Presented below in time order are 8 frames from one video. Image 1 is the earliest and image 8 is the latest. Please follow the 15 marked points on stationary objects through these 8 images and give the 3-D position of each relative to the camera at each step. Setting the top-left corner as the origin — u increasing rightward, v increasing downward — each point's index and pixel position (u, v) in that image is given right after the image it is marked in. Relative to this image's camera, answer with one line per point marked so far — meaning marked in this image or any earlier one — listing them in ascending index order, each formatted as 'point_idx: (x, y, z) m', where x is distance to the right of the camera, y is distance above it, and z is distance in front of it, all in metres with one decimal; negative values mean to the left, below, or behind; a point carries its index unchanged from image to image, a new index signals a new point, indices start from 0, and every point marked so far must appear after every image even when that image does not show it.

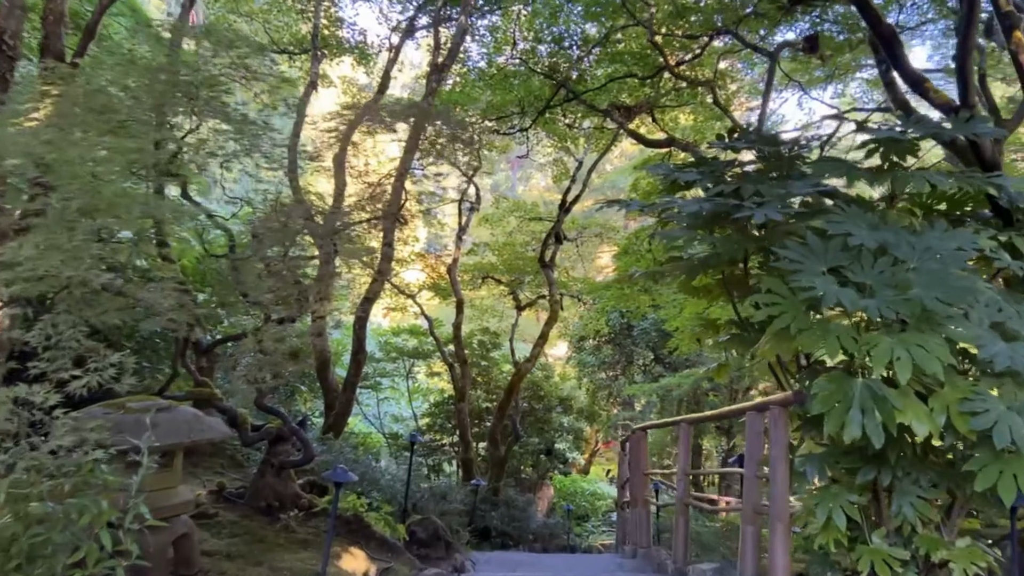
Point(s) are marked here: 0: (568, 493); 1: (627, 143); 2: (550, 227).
0: (+0.6, -2.1, +8.0) m
1: (+1.3, +1.6, +8.5) m
2: (+0.3, +0.5, +7.1) m
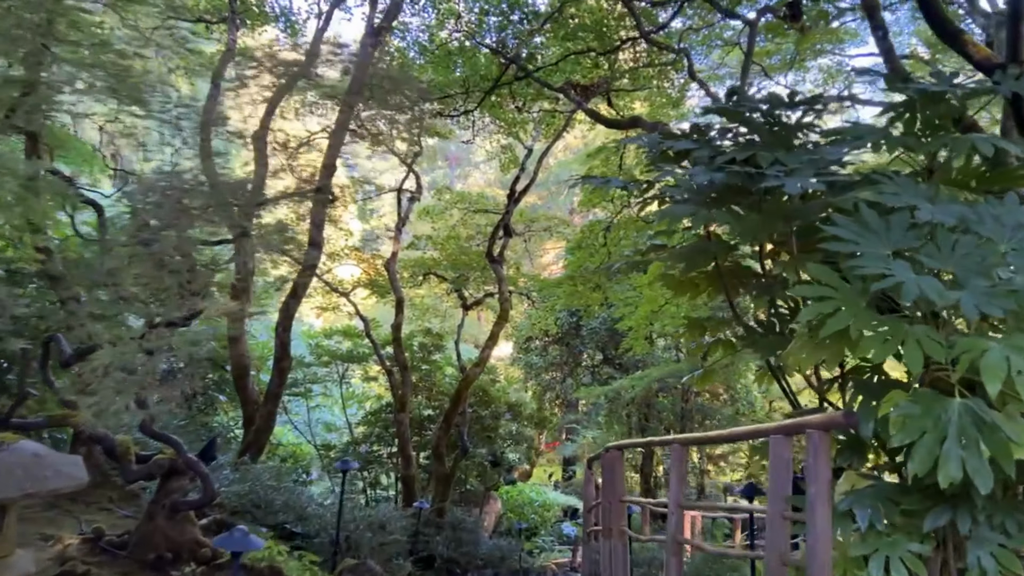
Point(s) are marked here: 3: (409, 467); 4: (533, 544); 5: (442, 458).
0: (0.0, -2.1, +7.4) m
1: (+0.7, +1.6, +8.1) m
2: (-0.1, +0.6, +6.5) m
3: (-0.7, -1.2, +5.3) m
4: (+0.2, -2.2, +6.7) m
5: (-0.5, -1.2, +5.4) m
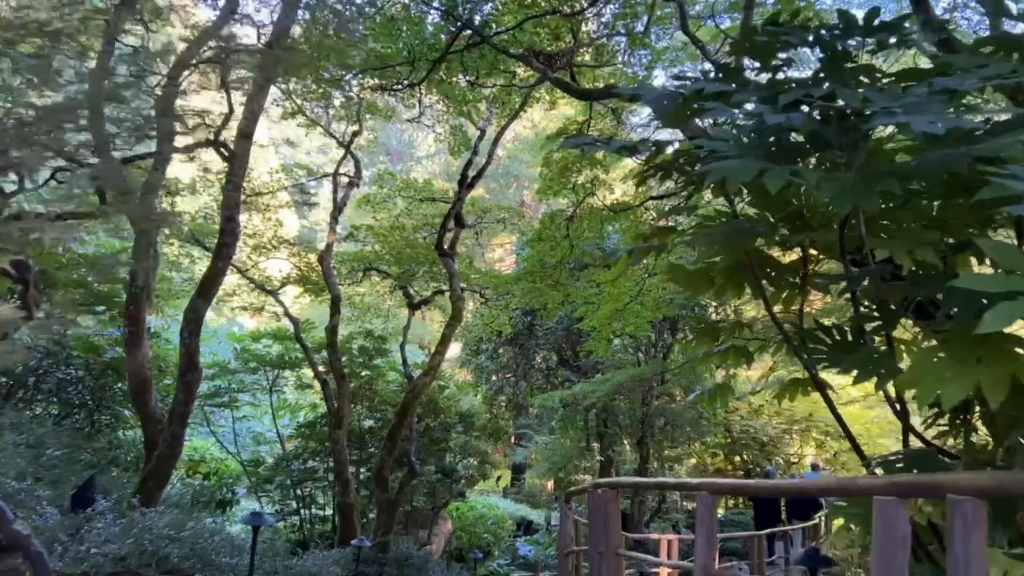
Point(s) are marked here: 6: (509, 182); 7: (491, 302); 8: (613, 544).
0: (-0.4, -2.0, +6.8) m
1: (+0.2, +1.6, +7.5) m
2: (-0.5, +0.6, +5.9) m
3: (-1.0, -1.2, +4.6) m
4: (-0.2, -2.2, +6.1) m
5: (-0.8, -1.2, +4.8) m
6: (0.0, +1.2, +9.0) m
7: (-0.2, -0.1, +7.1) m
8: (+0.3, -0.7, +2.3) m
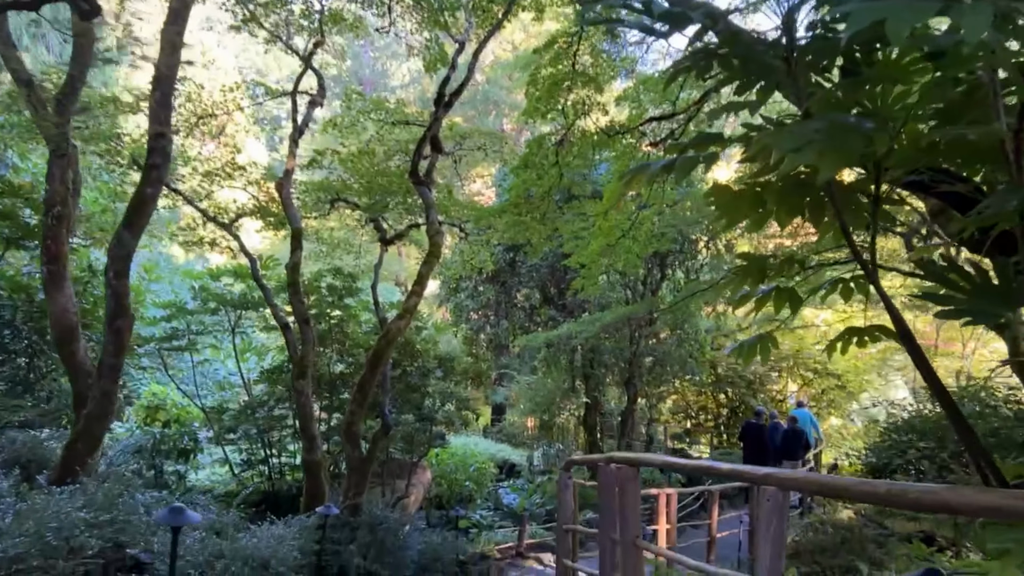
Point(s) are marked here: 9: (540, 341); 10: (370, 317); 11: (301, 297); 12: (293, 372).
0: (-0.5, -1.5, +6.4) m
1: (0.0, +2.2, +6.8) m
2: (-0.6, +1.1, +5.3) m
3: (-1.1, -0.9, +4.2) m
4: (-0.3, -1.7, +5.7) m
5: (-0.9, -0.8, +4.3) m
6: (-0.3, +1.9, +8.4) m
7: (-0.4, +0.4, +6.6) m
8: (+0.3, -0.6, +1.8) m
9: (+0.3, -0.5, +7.1) m
10: (-1.1, -0.2, +5.9) m
11: (-1.2, 0.0, +4.3) m
12: (-1.2, -0.5, +4.2) m
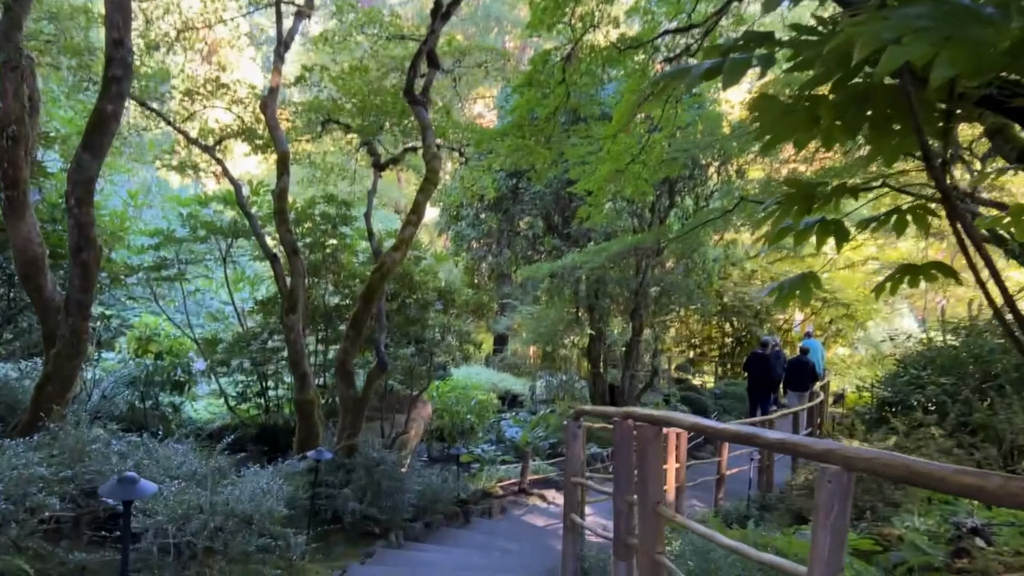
0: (-0.5, -0.9, +6.3) m
1: (0.0, +2.8, +6.3) m
2: (-0.6, +1.5, +4.9) m
3: (-1.0, -0.5, +4.0) m
4: (-0.3, -1.2, +5.6) m
5: (-0.9, -0.5, +4.1) m
6: (-0.2, +2.7, +7.9) m
7: (-0.3, +1.0, +6.3) m
8: (+0.3, -0.4, +1.6) m
9: (+0.3, +0.1, +6.9) m
10: (-1.1, +0.3, +5.7) m
11: (-1.1, +0.3, +4.0) m
12: (-1.2, -0.1, +4.0) m
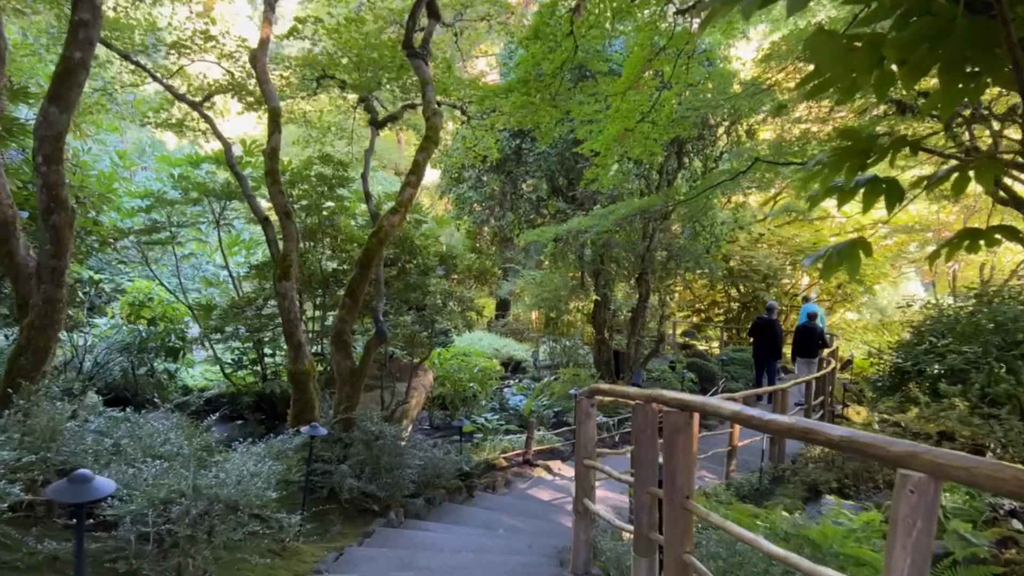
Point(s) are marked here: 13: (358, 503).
0: (-0.5, -0.6, +6.1) m
1: (+0.1, +3.1, +6.0) m
2: (-0.6, +1.7, +4.7) m
3: (-1.0, -0.3, +3.8) m
4: (-0.3, -0.9, +5.5) m
5: (-0.8, -0.3, +4.0) m
6: (-0.2, +3.0, +7.5) m
7: (-0.3, +1.3, +6.0) m
8: (+0.3, -0.4, +1.5) m
9: (+0.3, +0.5, +6.7) m
10: (-1.0, +0.5, +5.4) m
11: (-1.1, +0.5, +3.8) m
12: (-1.1, +0.1, +3.8) m
13: (-0.6, -0.9, +3.1) m
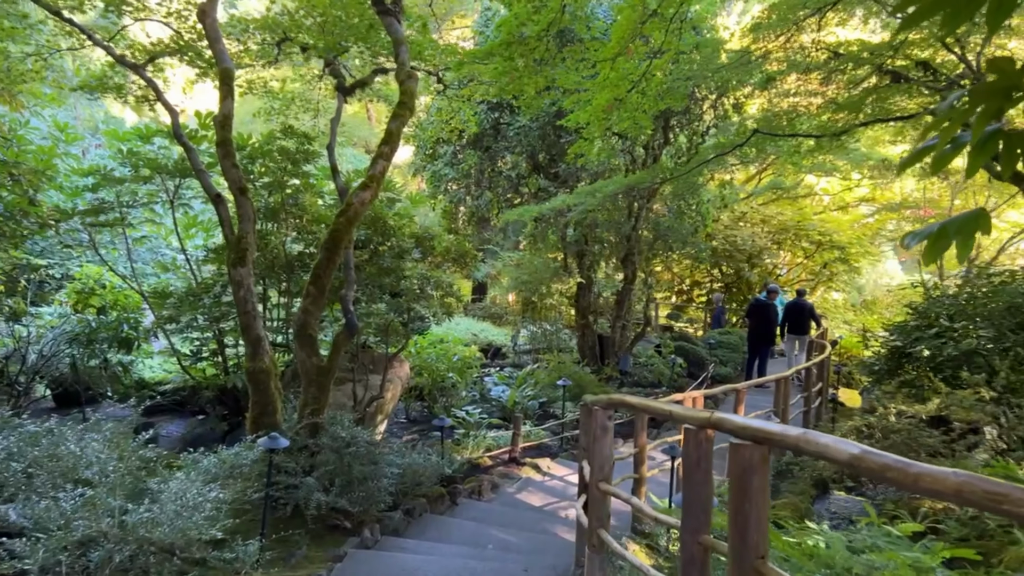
0: (-0.6, -0.5, +5.7) m
1: (-0.1, +3.2, +5.5) m
2: (-0.7, +1.8, +4.2) m
3: (-1.1, -0.3, +3.4) m
4: (-0.4, -0.8, +5.1) m
5: (-0.9, -0.2, +3.5) m
6: (-0.4, +3.2, +7.1) m
7: (-0.4, +1.4, +5.6) m
8: (+0.3, -0.4, +1.1) m
9: (+0.1, +0.6, +6.3) m
10: (-1.2, +0.6, +5.0) m
11: (-1.2, +0.5, +3.3) m
12: (-1.2, +0.1, +3.4) m
13: (-0.6, -0.8, +2.7) m
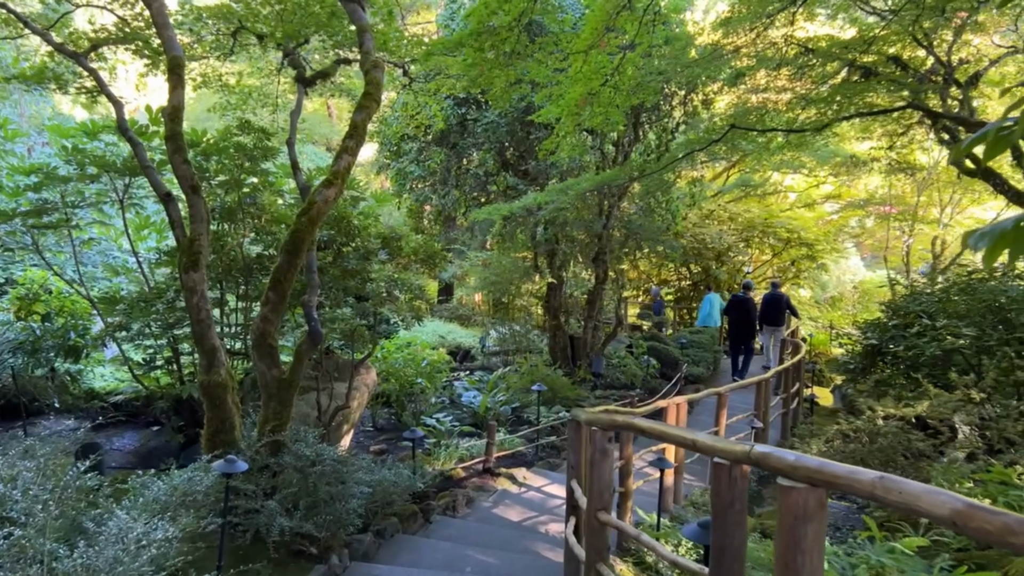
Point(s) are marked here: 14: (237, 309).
0: (-0.8, -0.5, +5.5) m
1: (-0.3, +3.2, +5.3) m
2: (-0.8, +1.8, +4.0) m
3: (-1.2, -0.3, +3.1) m
4: (-0.5, -0.9, +4.9) m
5: (-1.0, -0.2, +3.3) m
6: (-0.7, +3.2, +6.9) m
7: (-0.7, +1.4, +5.4) m
8: (+0.3, -0.4, +0.9) m
9: (-0.1, +0.6, +6.1) m
10: (-1.3, +0.6, +4.8) m
11: (-1.3, +0.5, +3.1) m
12: (-1.3, +0.1, +3.1) m
13: (-0.7, -0.8, +2.5) m
14: (-1.6, -0.1, +4.6) m
